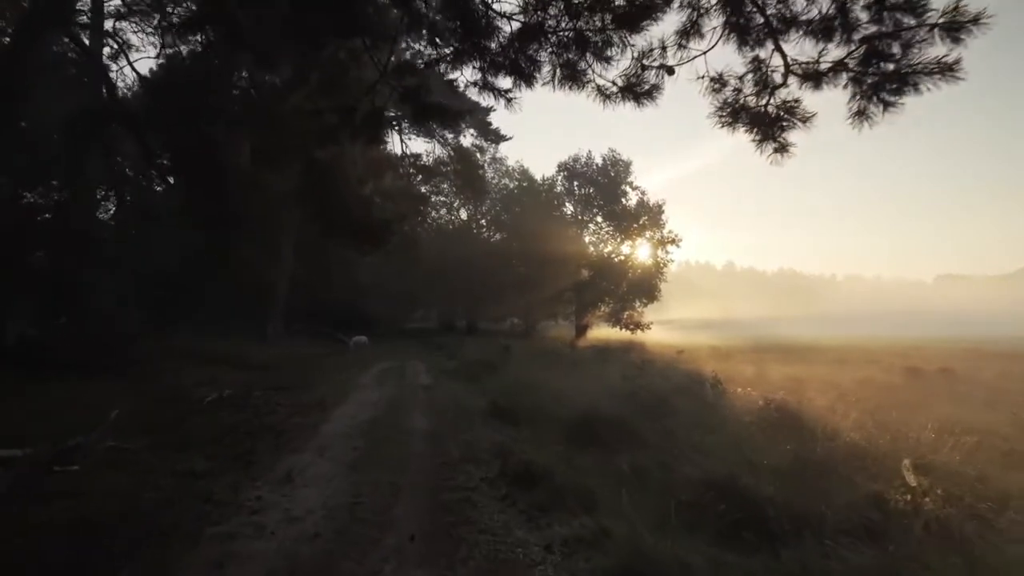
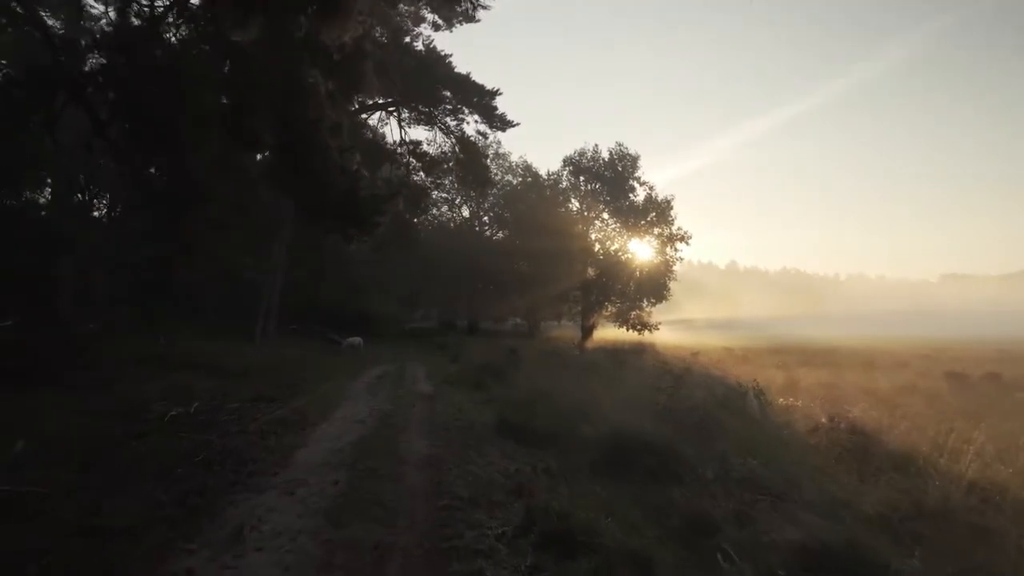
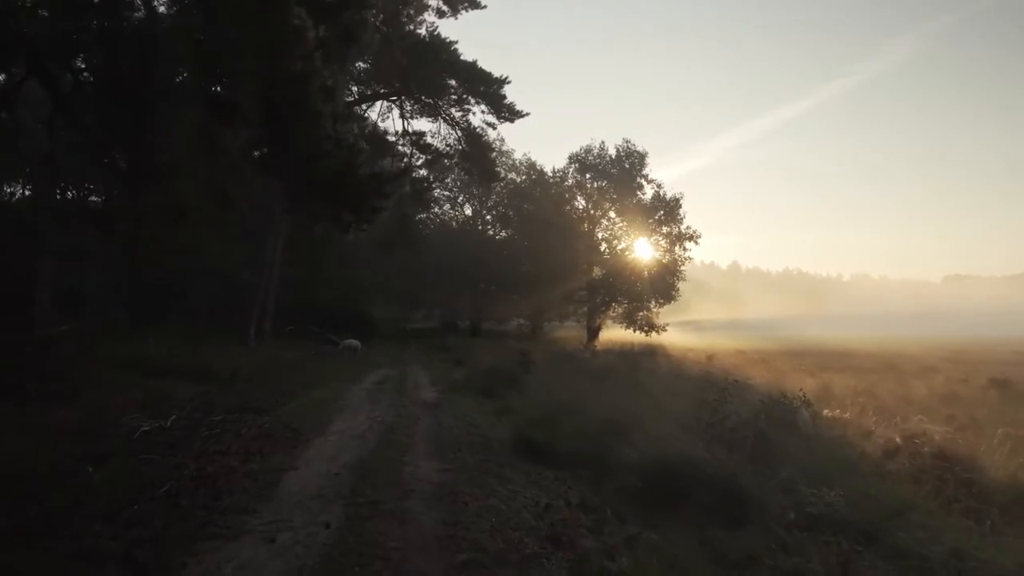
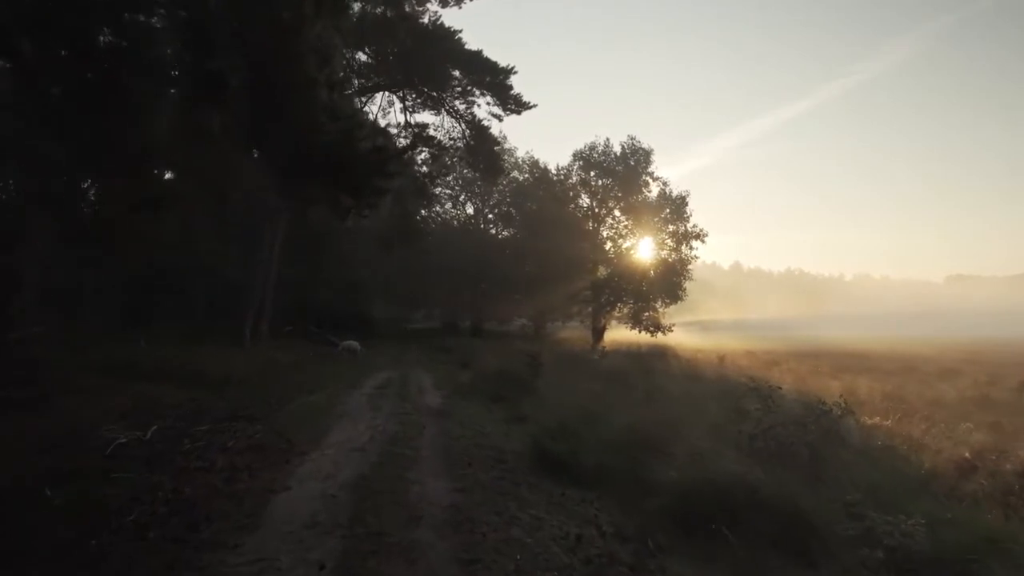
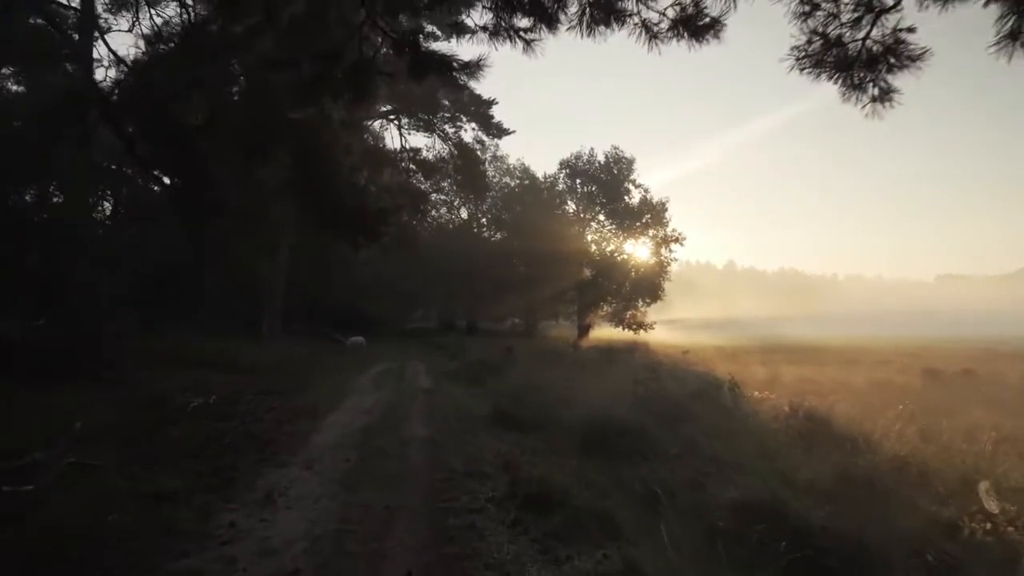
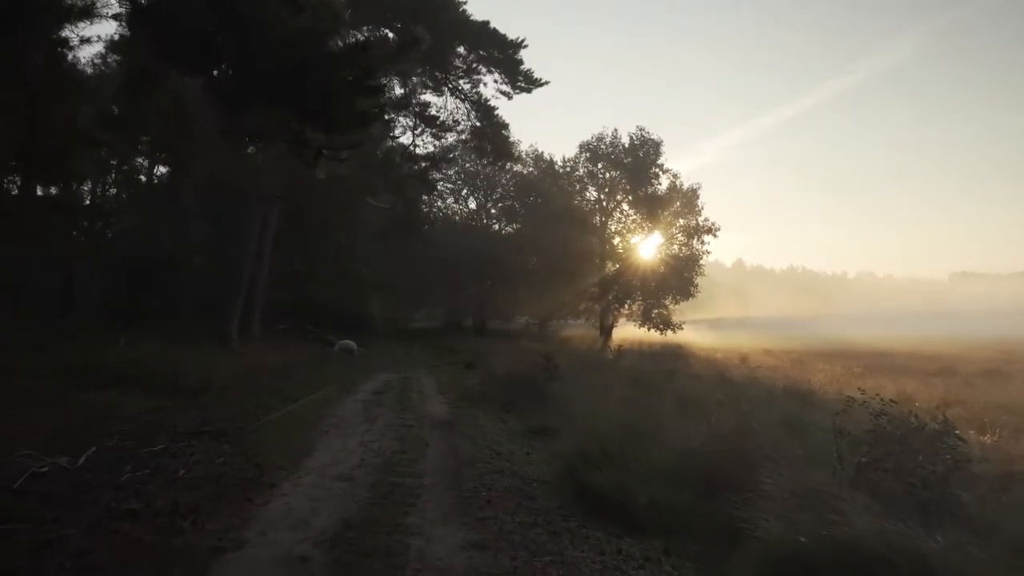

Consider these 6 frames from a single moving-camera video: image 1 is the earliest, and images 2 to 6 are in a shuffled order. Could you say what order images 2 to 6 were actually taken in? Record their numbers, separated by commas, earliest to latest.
5, 2, 3, 4, 6
